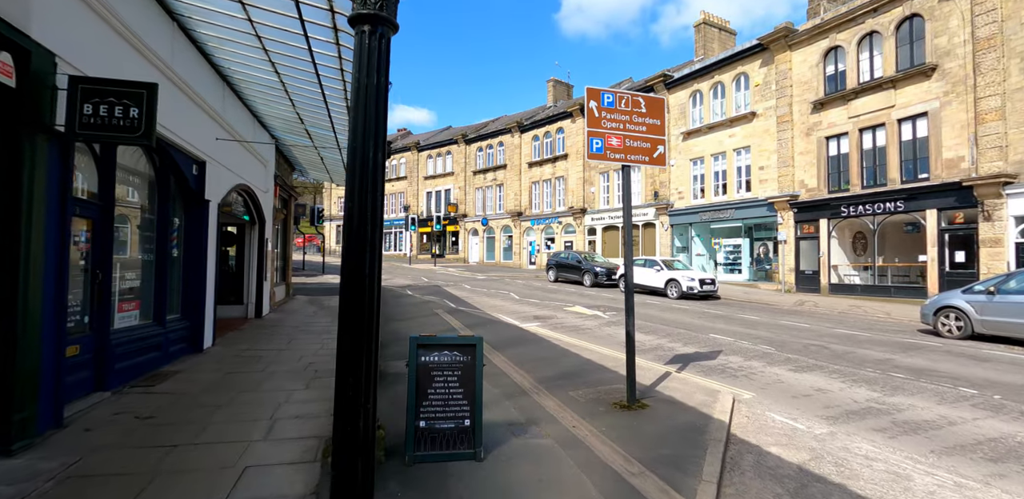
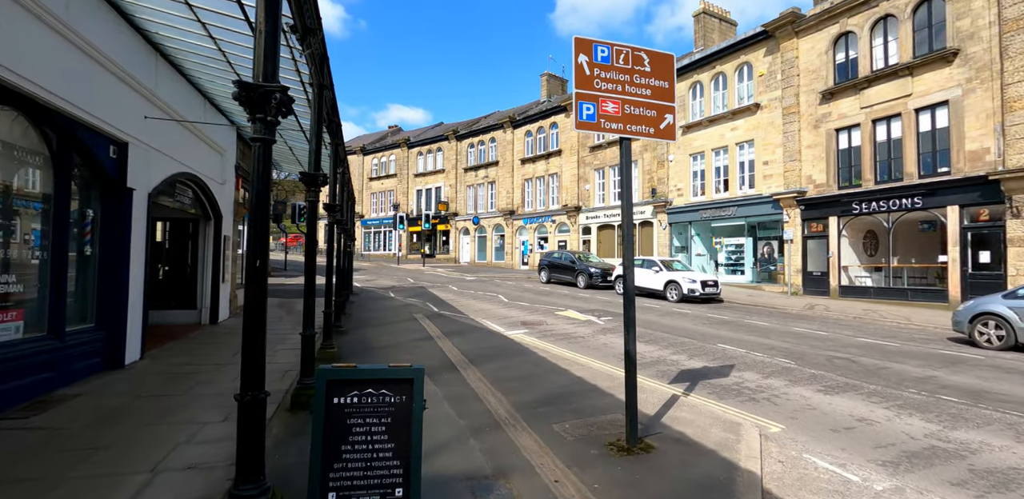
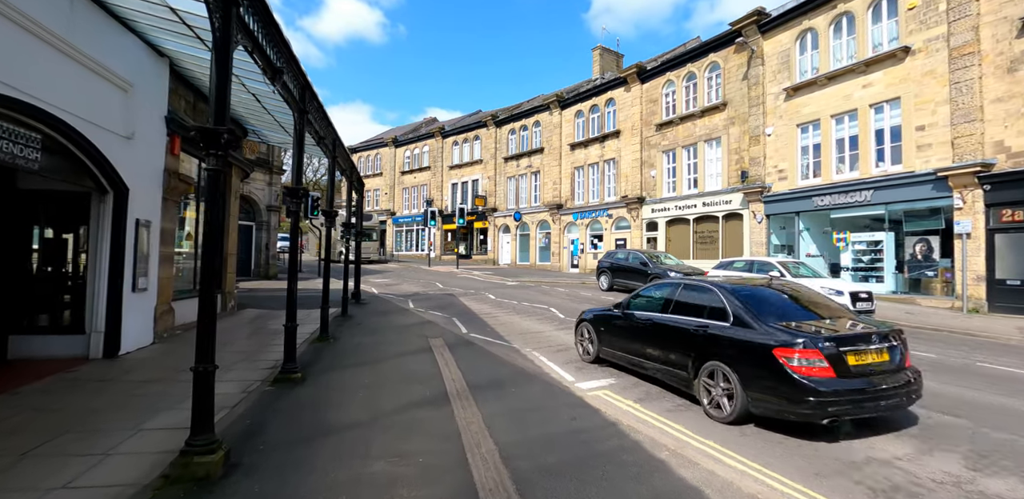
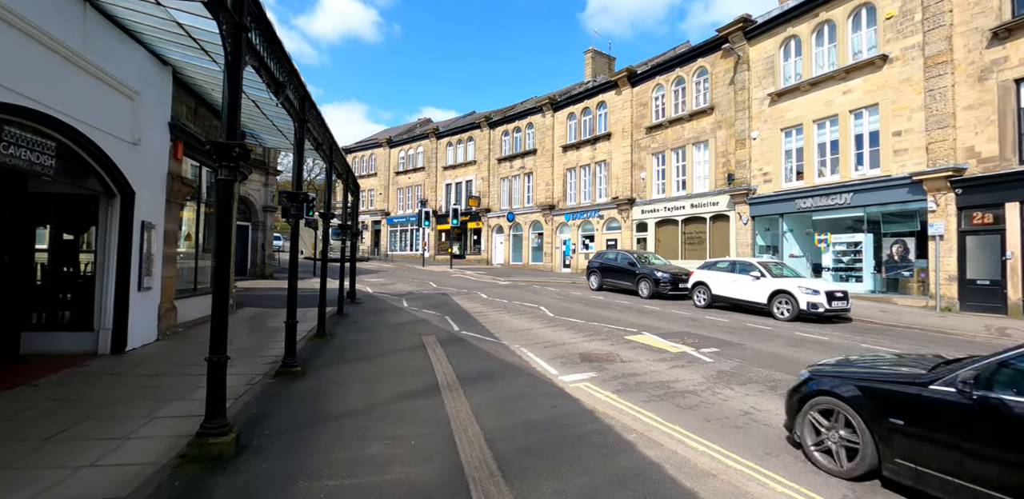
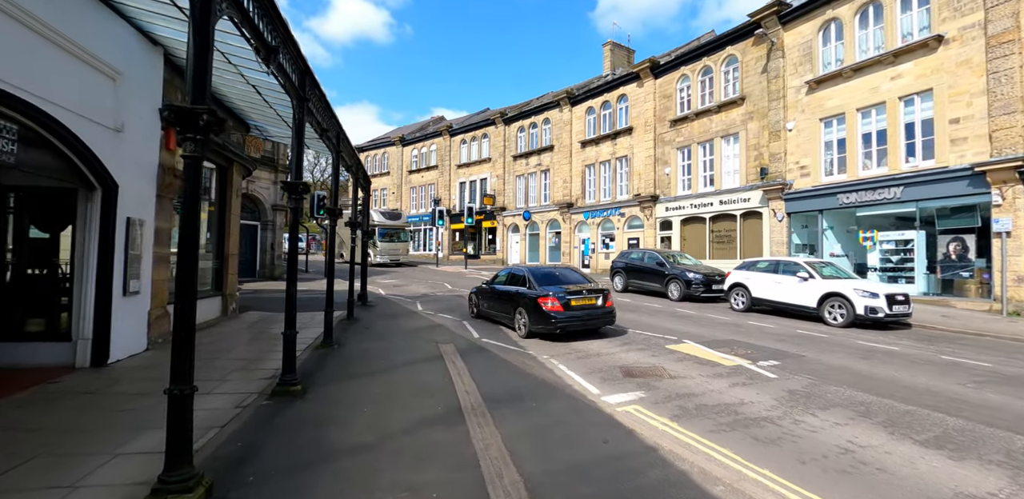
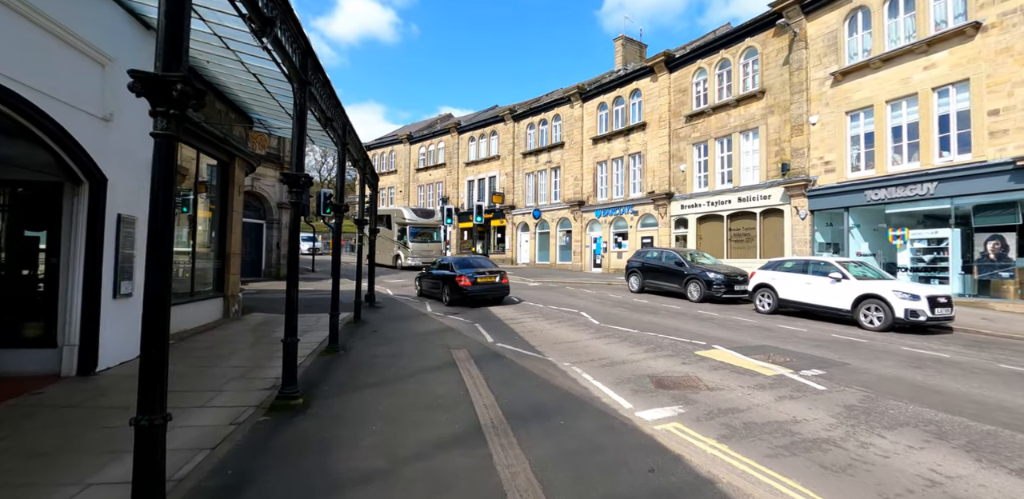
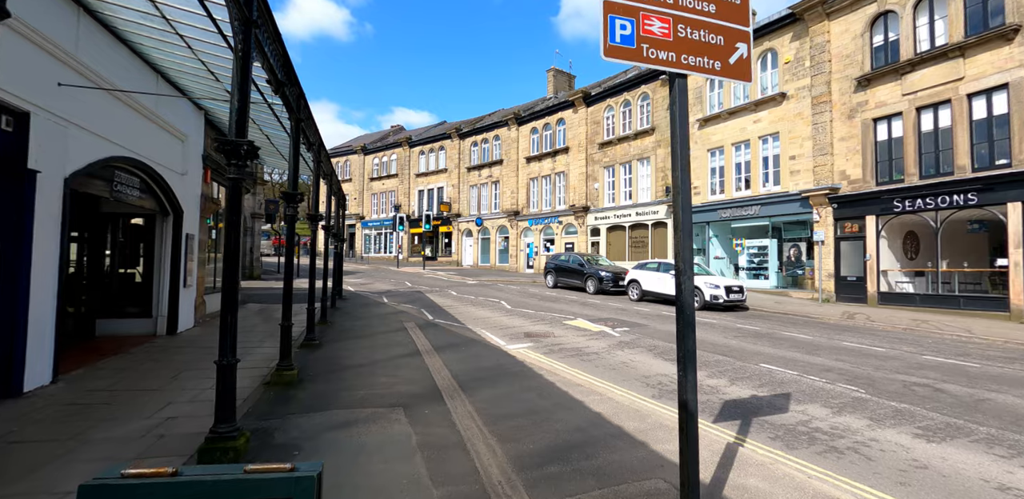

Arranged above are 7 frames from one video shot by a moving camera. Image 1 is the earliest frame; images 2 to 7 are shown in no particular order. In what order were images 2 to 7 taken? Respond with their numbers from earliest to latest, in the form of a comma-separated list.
2, 7, 4, 3, 5, 6
